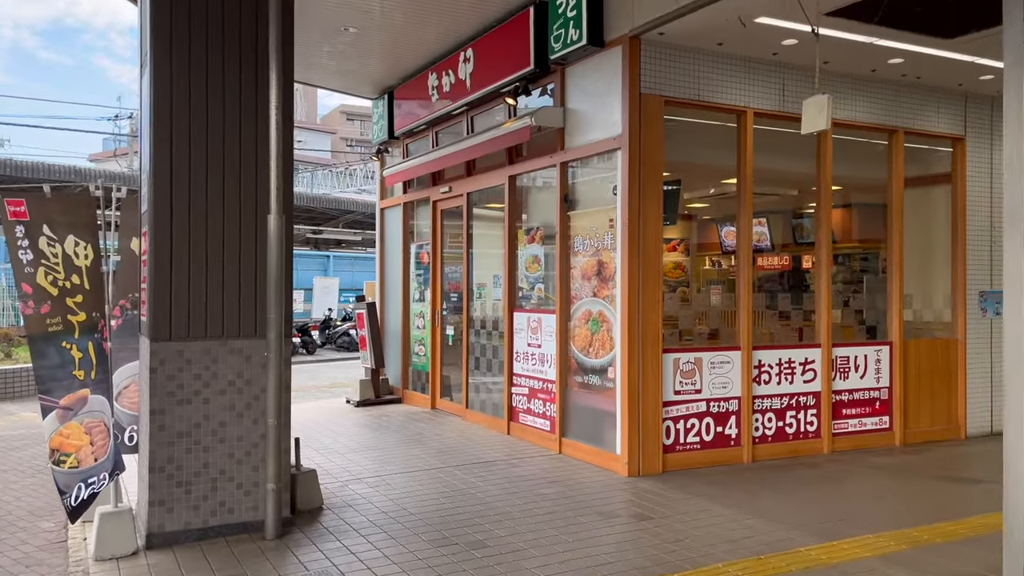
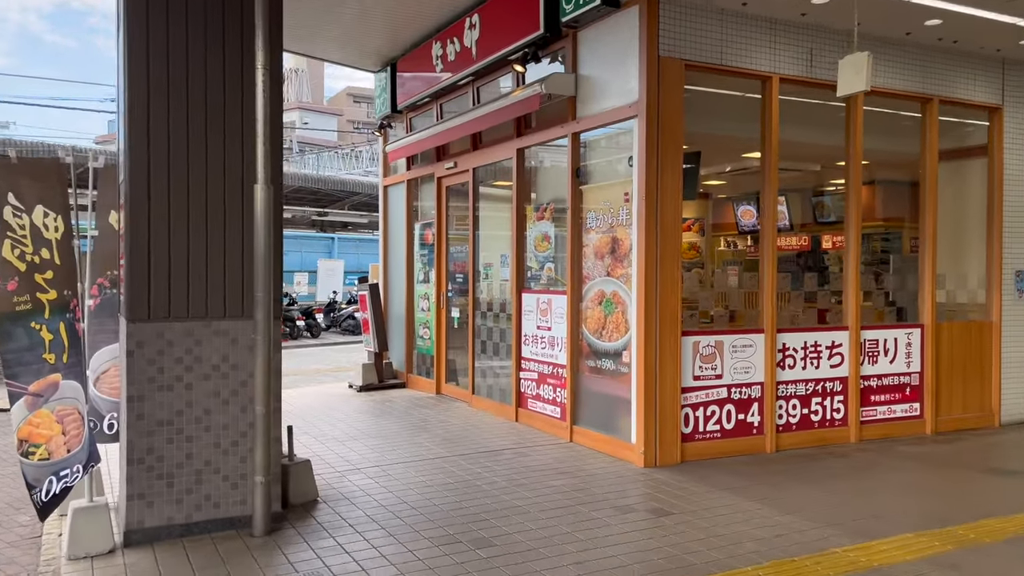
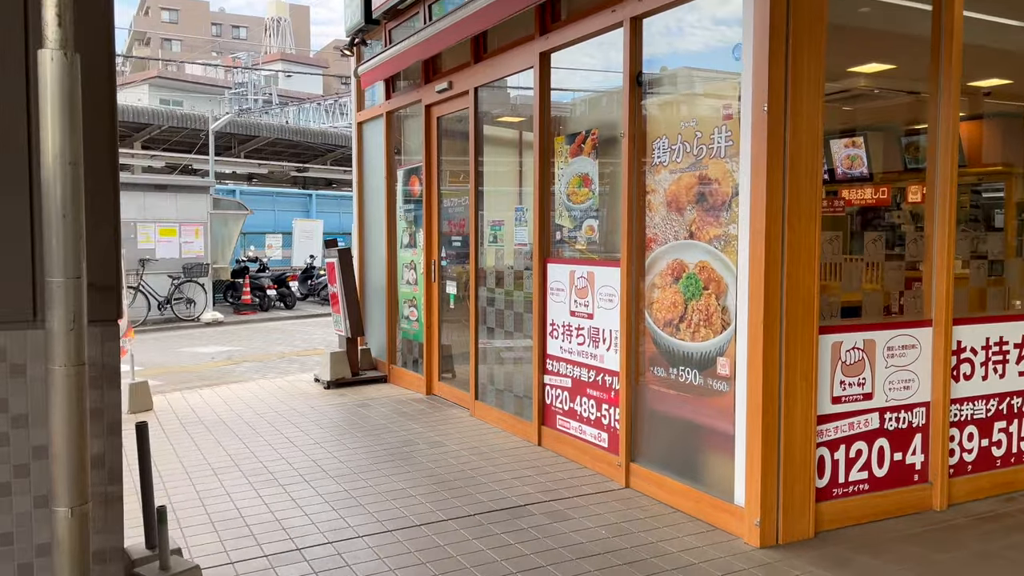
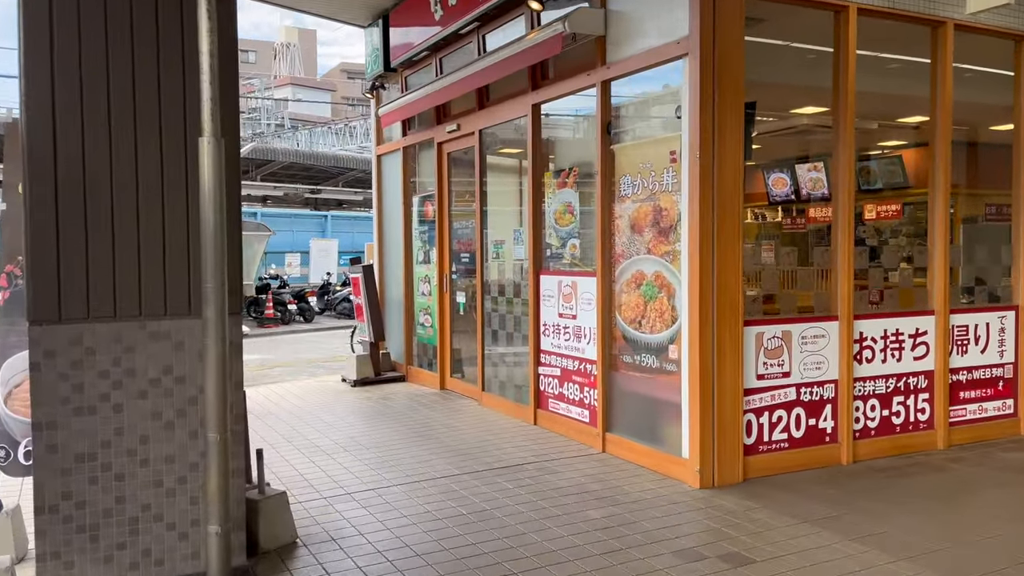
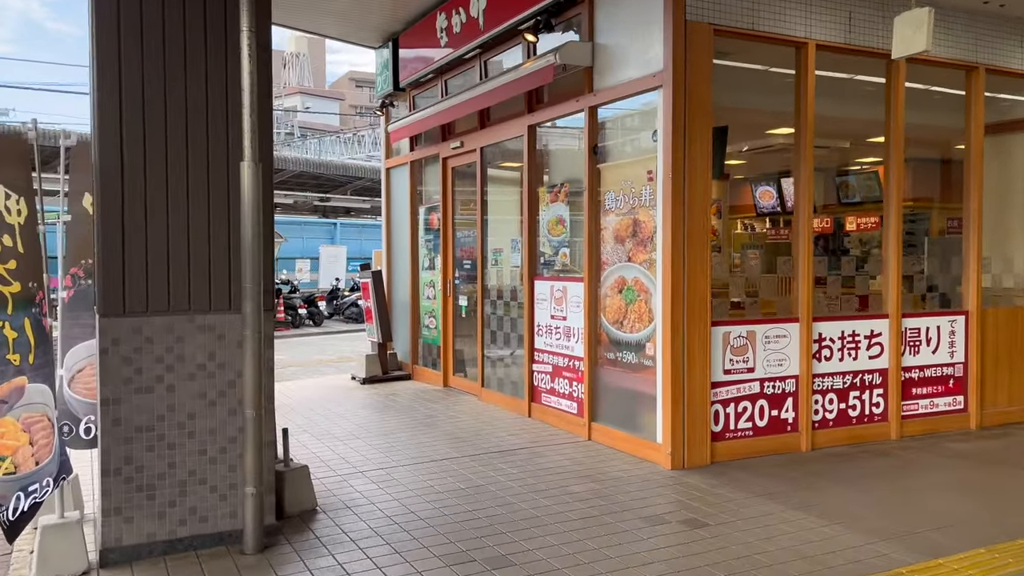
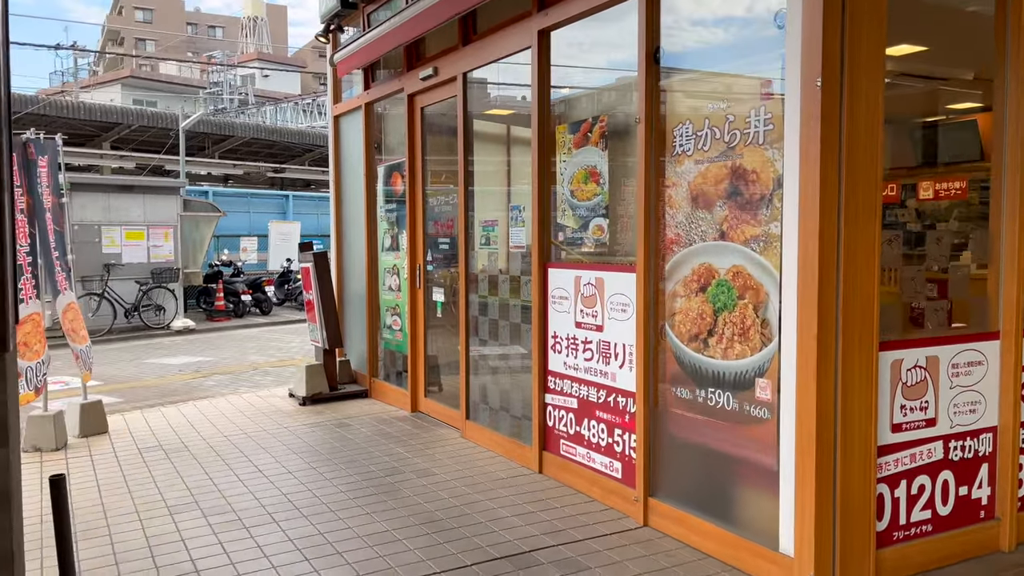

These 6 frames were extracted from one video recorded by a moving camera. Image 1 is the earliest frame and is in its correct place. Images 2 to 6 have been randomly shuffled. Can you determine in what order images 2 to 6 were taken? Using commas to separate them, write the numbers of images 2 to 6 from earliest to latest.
2, 5, 4, 3, 6
